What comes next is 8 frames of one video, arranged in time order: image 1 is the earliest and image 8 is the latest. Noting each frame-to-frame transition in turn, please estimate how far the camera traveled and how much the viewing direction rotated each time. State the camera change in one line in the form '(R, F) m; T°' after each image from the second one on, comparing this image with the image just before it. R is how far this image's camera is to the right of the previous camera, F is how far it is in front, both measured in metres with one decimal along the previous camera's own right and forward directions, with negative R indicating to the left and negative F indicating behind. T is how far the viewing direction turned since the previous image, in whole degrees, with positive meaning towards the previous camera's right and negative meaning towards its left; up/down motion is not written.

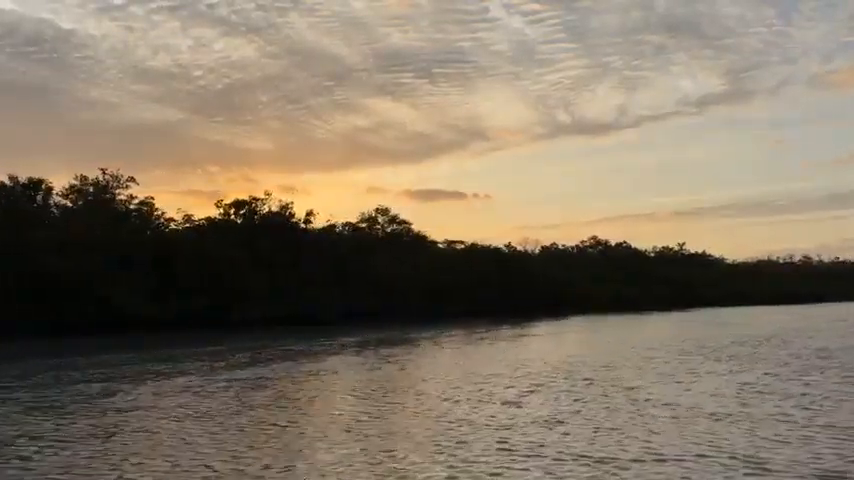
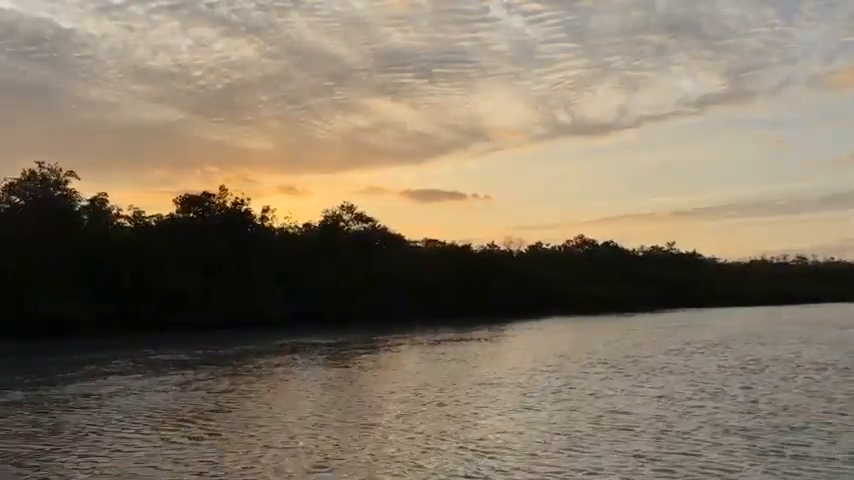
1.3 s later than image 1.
(+3.8, +3.0) m; 0°
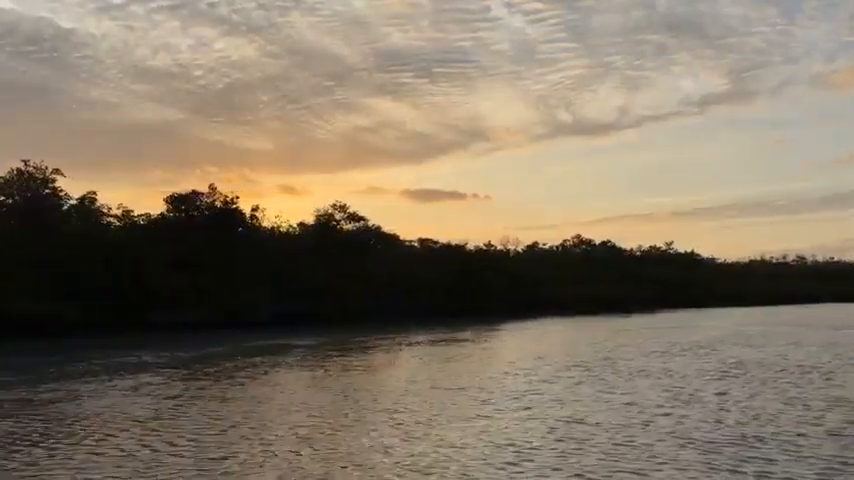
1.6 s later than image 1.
(-2.8, -8.8) m; 0°
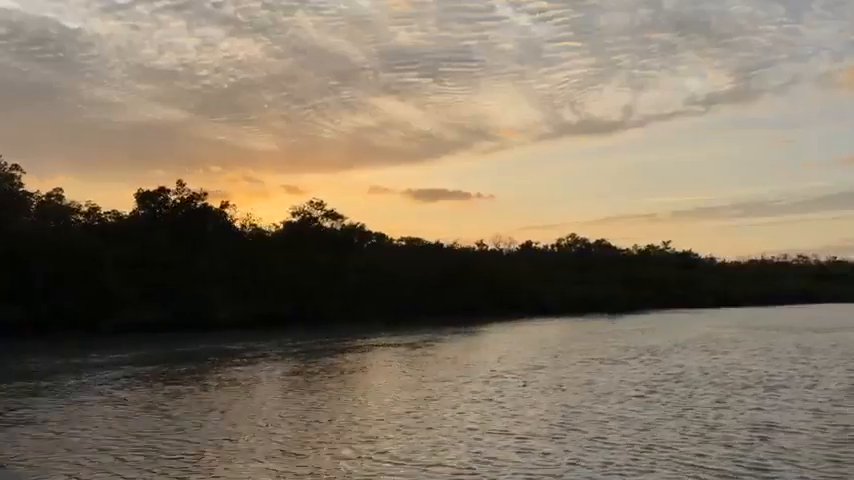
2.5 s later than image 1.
(+2.9, +3.4) m; 0°
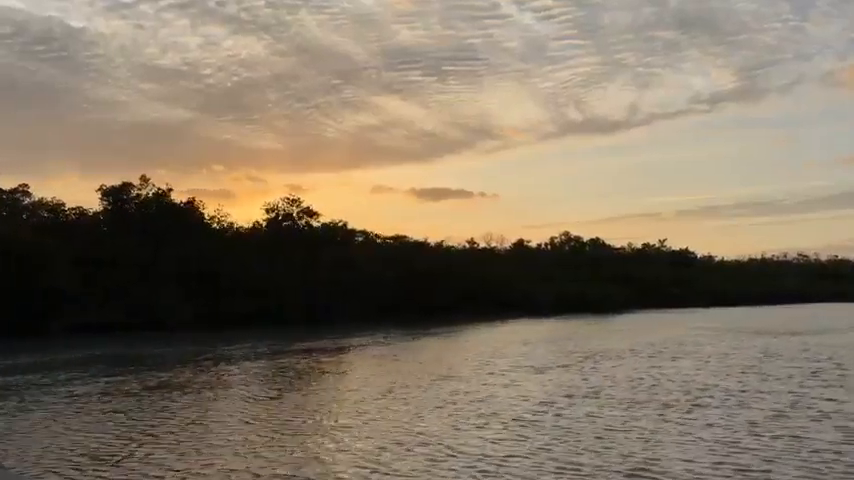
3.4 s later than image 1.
(+2.7, +3.2) m; 0°
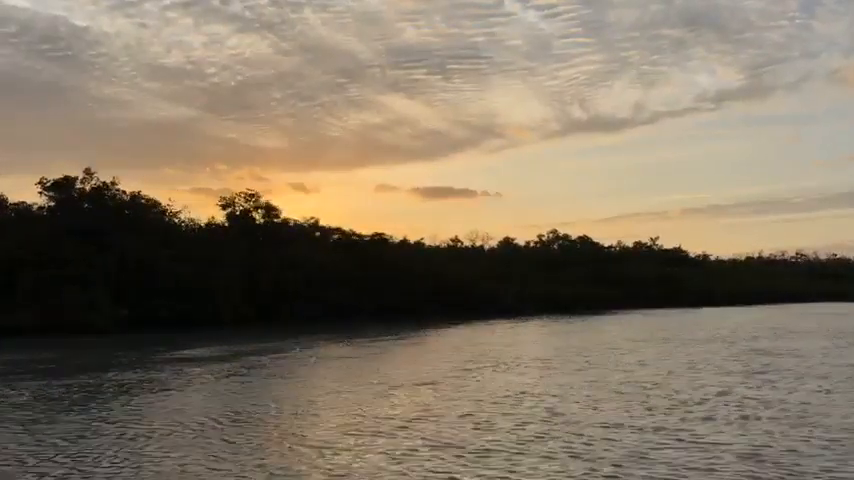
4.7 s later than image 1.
(+1.0, -2.5) m; 0°
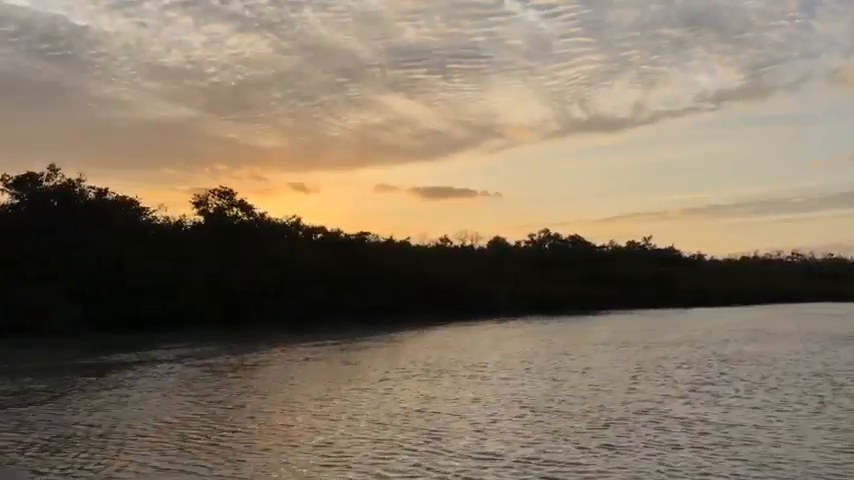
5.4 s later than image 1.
(+1.3, +1.2) m; 0°
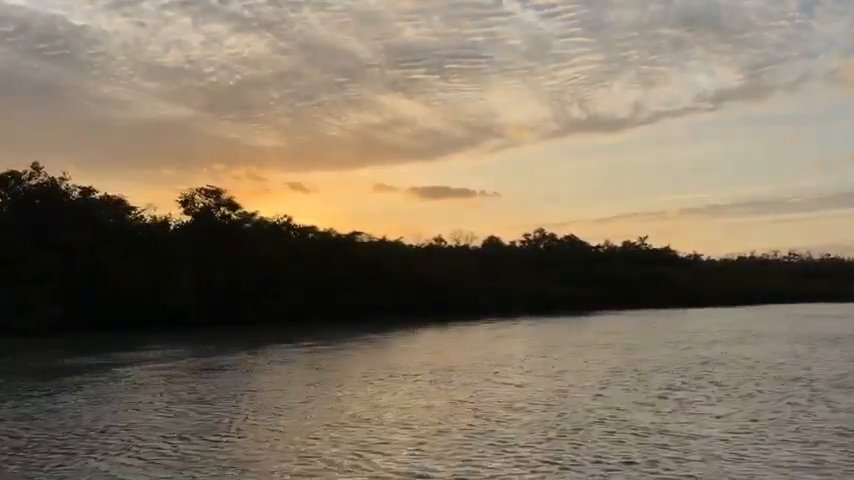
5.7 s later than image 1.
(-2.4, -7.2) m; 0°
